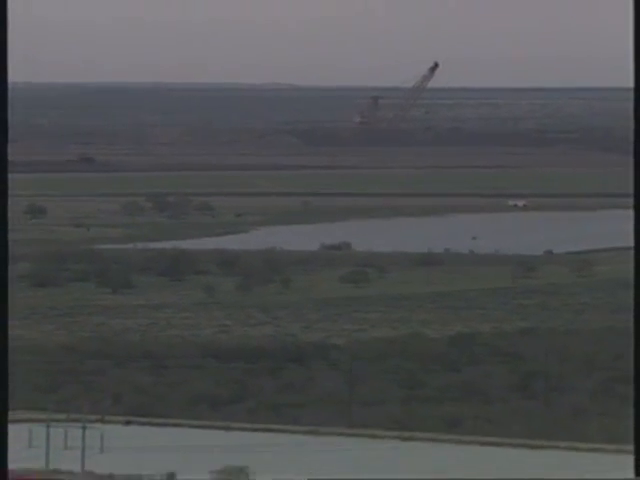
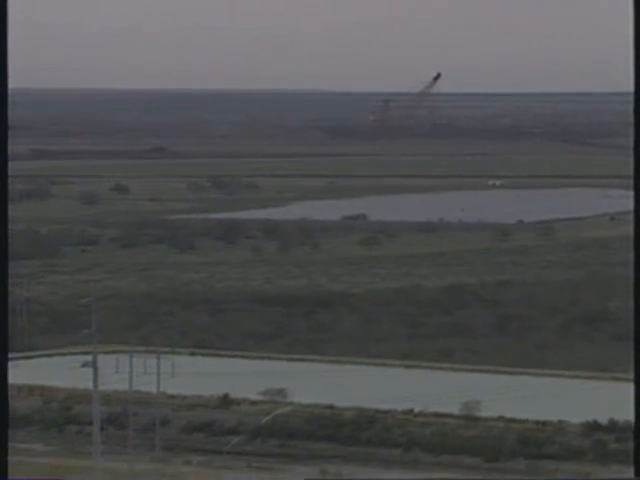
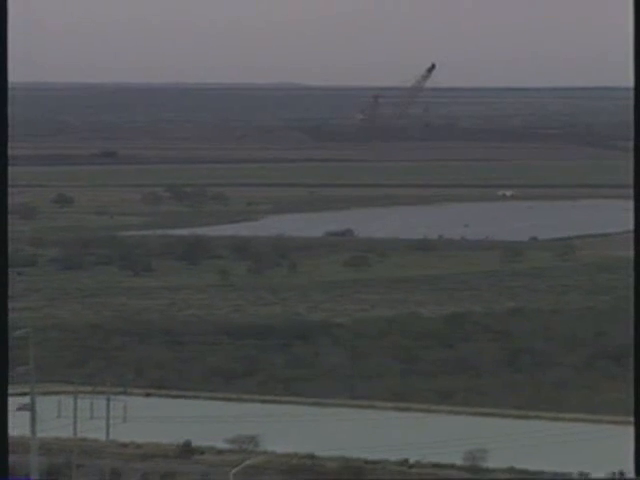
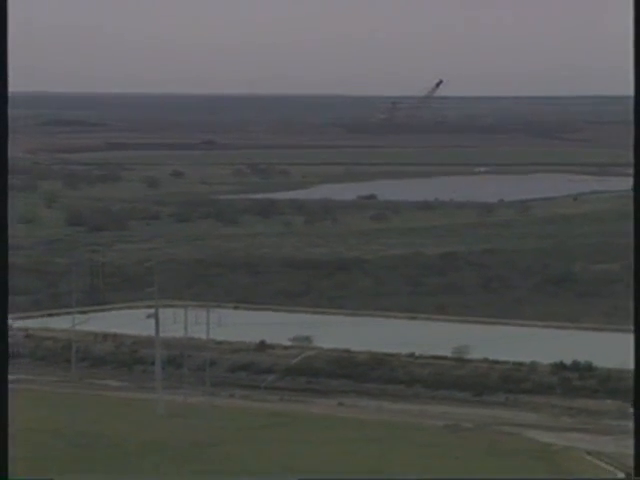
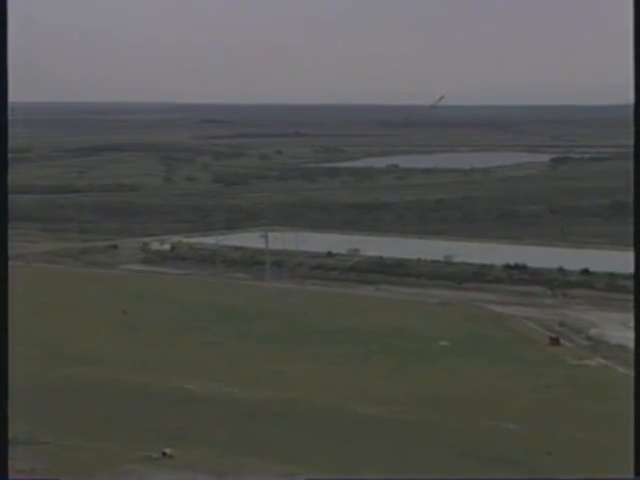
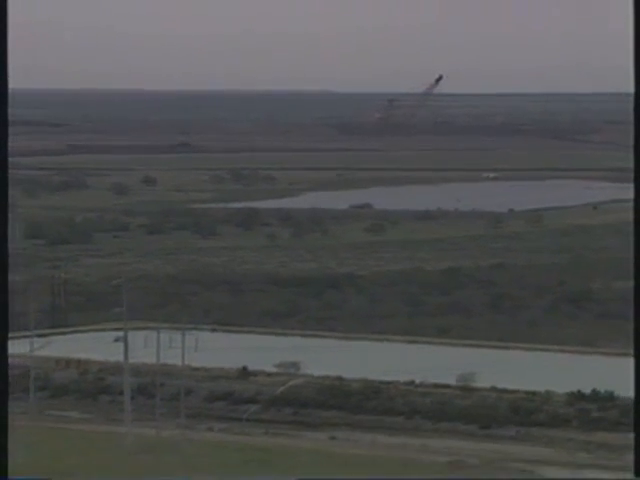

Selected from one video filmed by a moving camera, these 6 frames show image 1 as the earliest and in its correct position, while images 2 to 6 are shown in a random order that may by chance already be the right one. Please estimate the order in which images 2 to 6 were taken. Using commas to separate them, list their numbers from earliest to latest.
3, 2, 6, 4, 5
